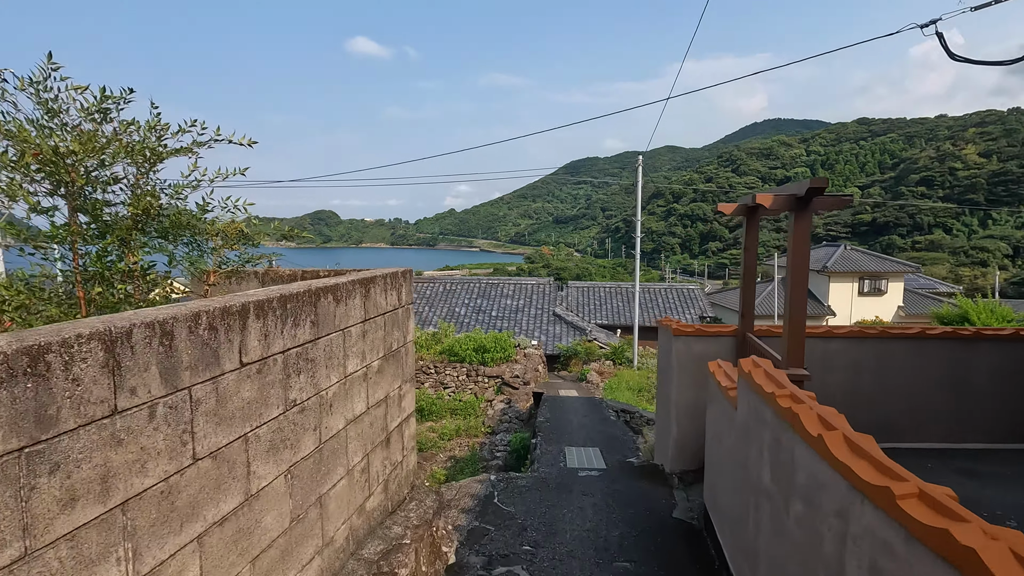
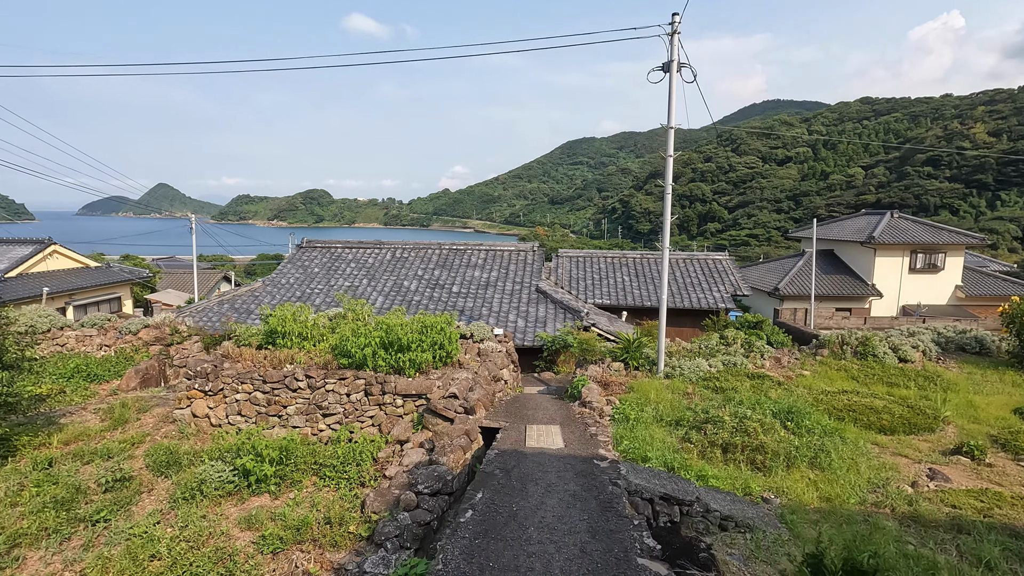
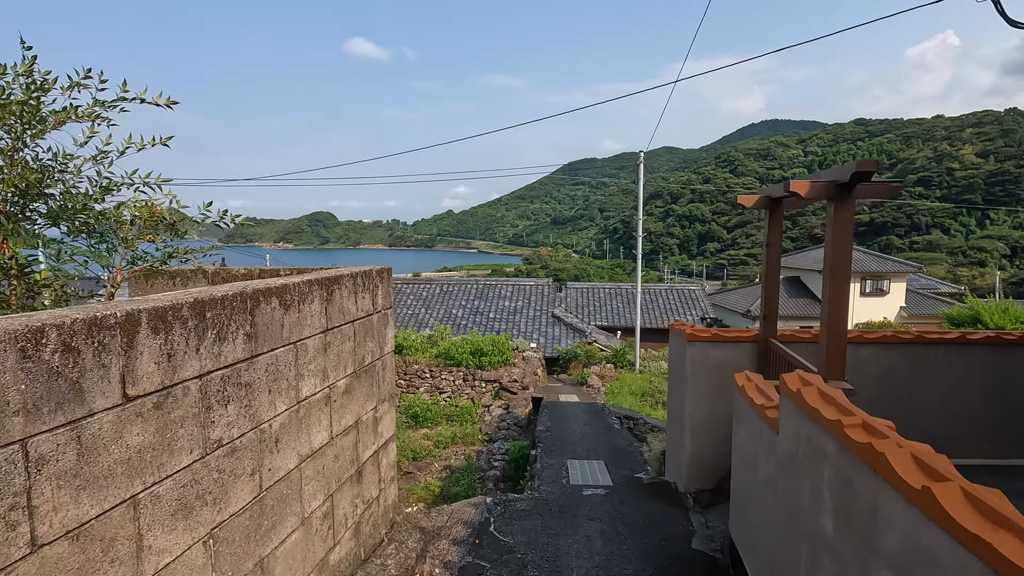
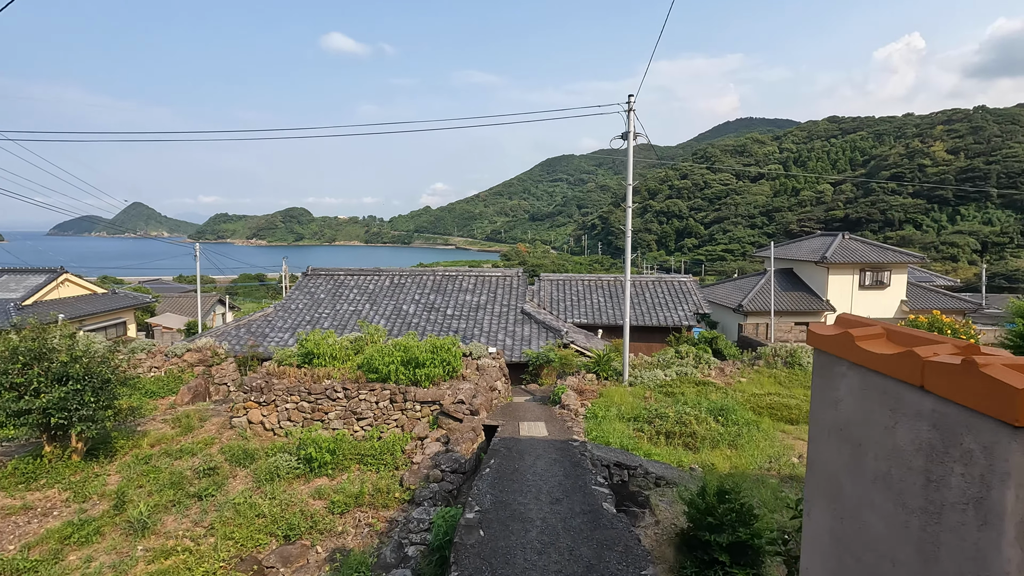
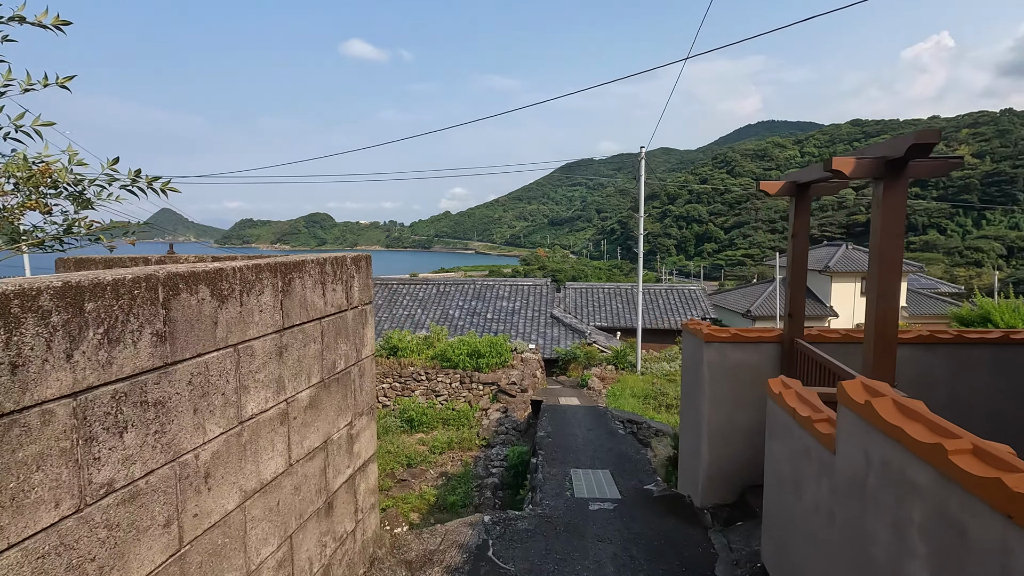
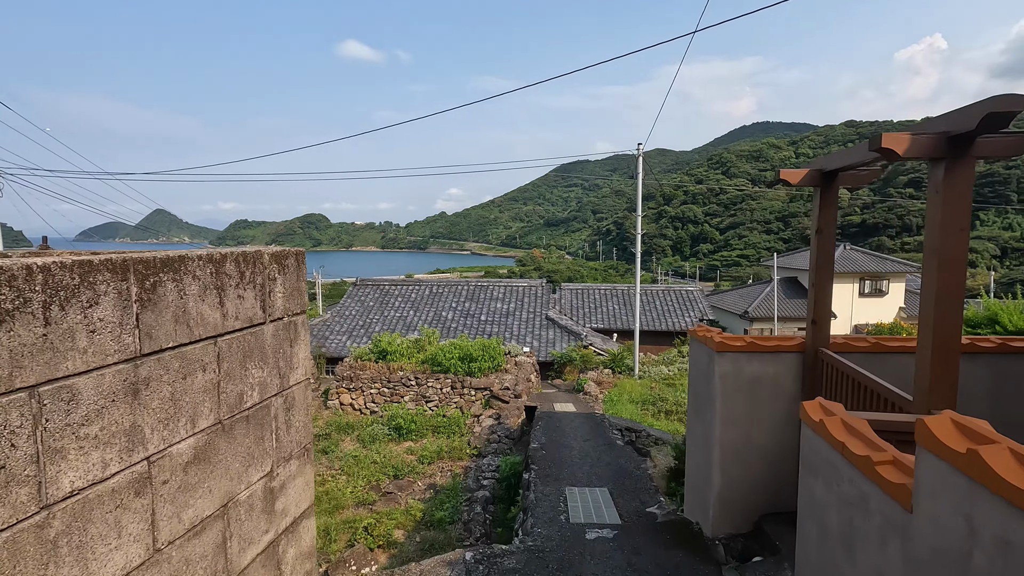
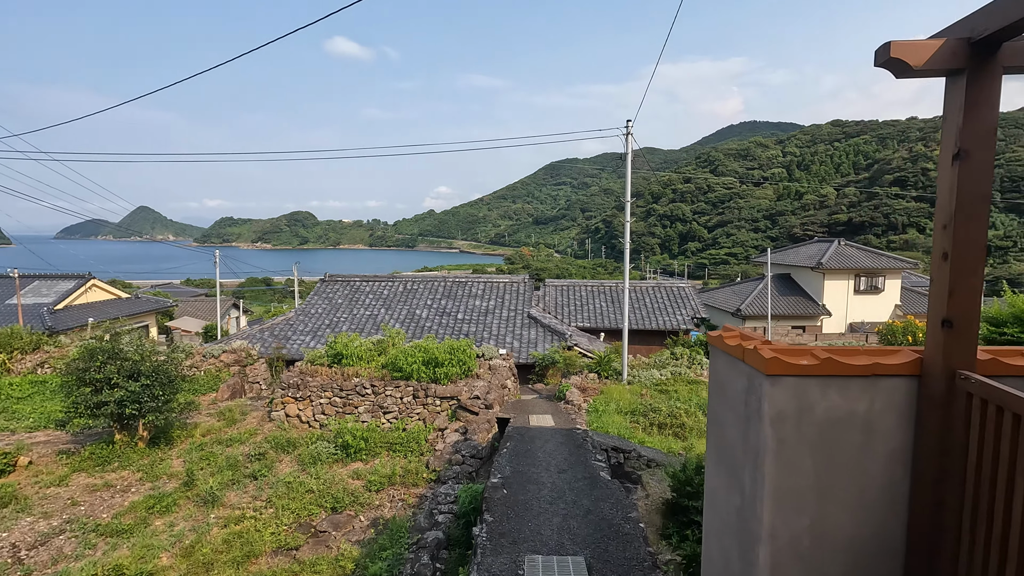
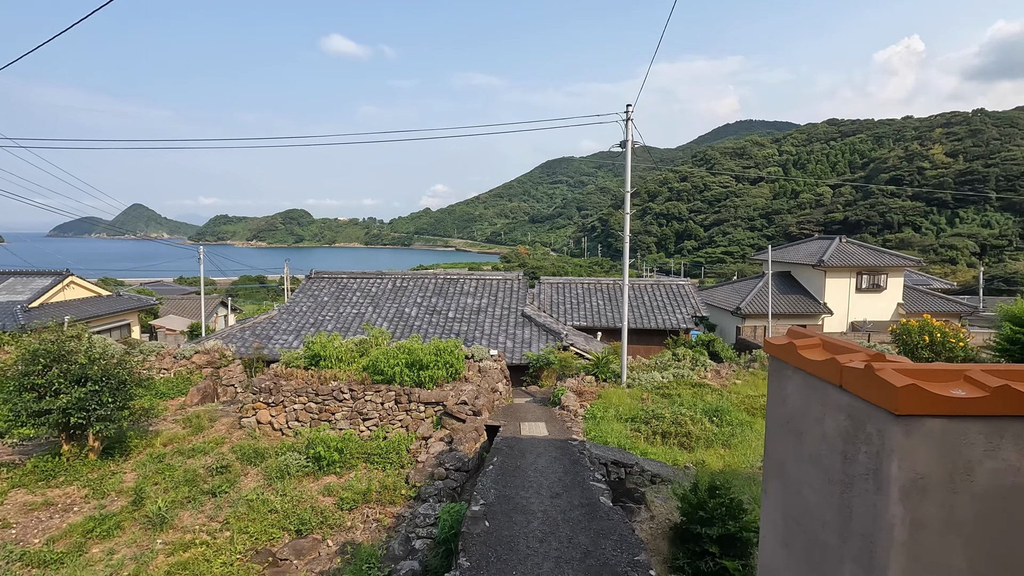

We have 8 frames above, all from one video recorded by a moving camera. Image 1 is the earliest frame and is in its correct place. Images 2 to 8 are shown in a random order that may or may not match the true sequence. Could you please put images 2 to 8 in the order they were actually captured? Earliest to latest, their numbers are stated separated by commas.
3, 5, 6, 7, 8, 4, 2
